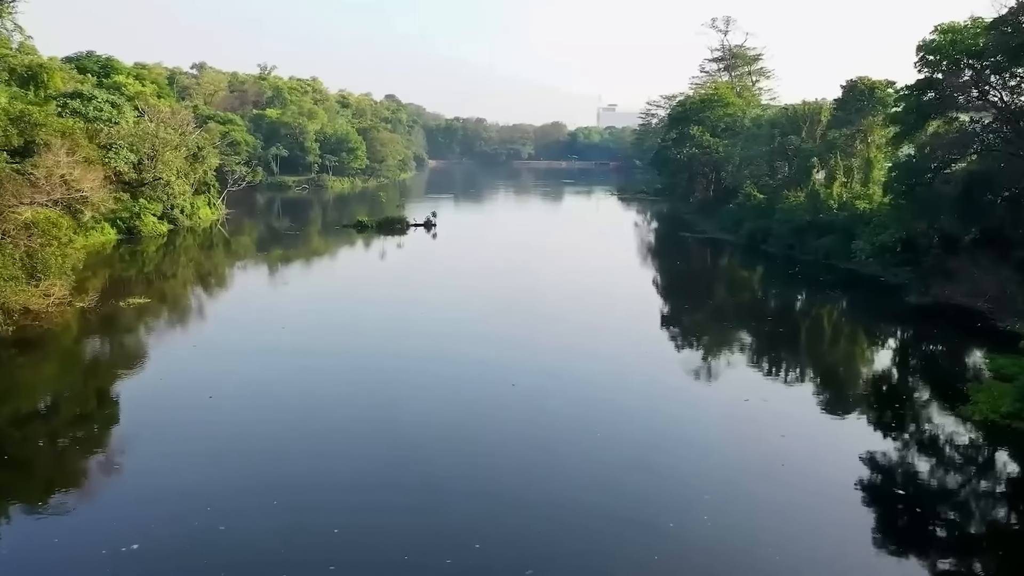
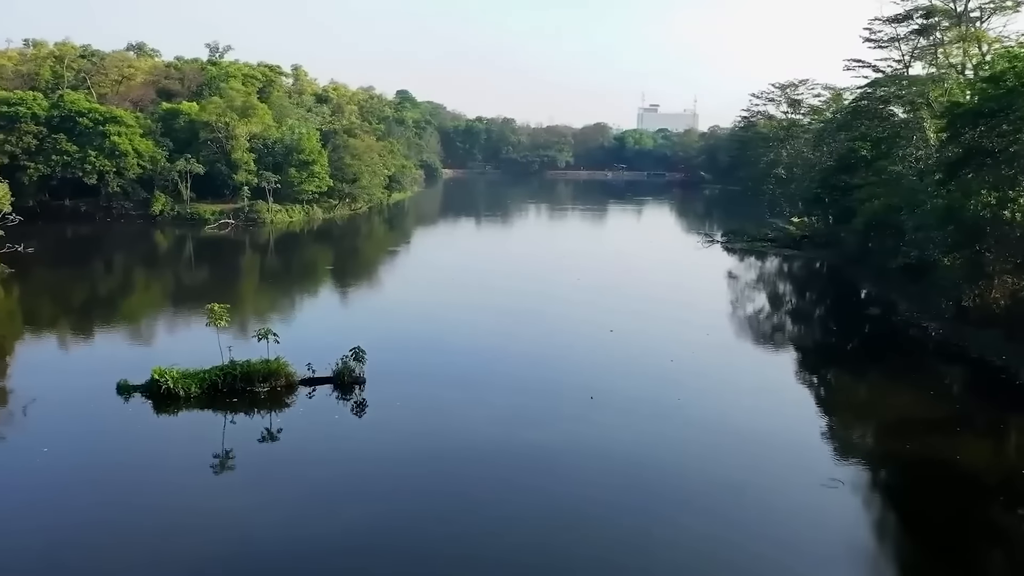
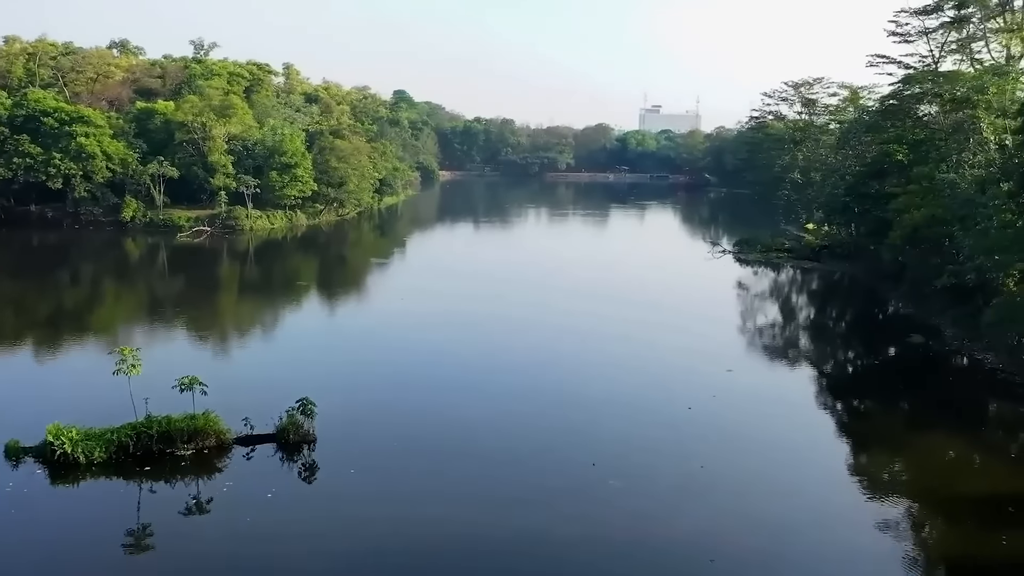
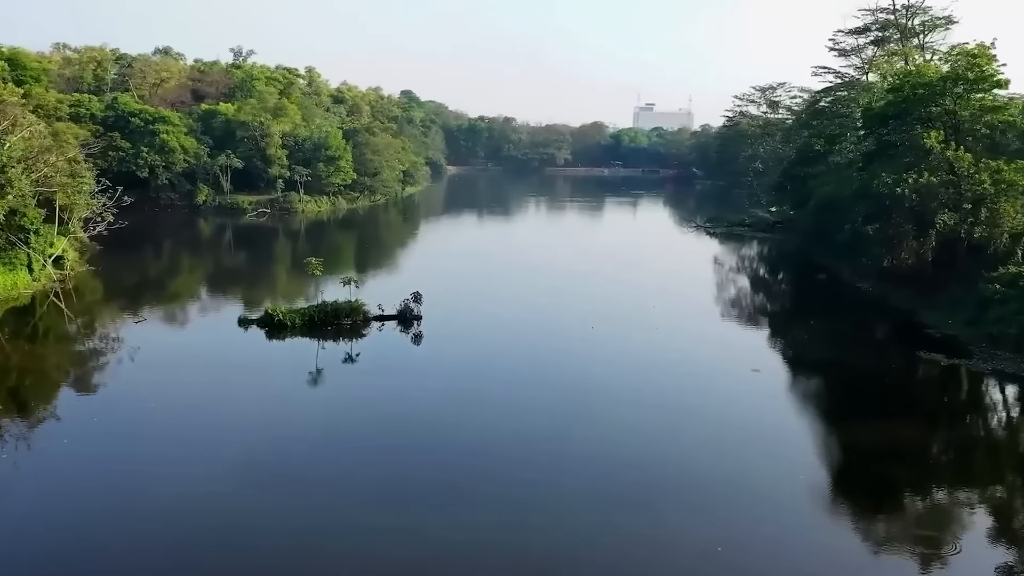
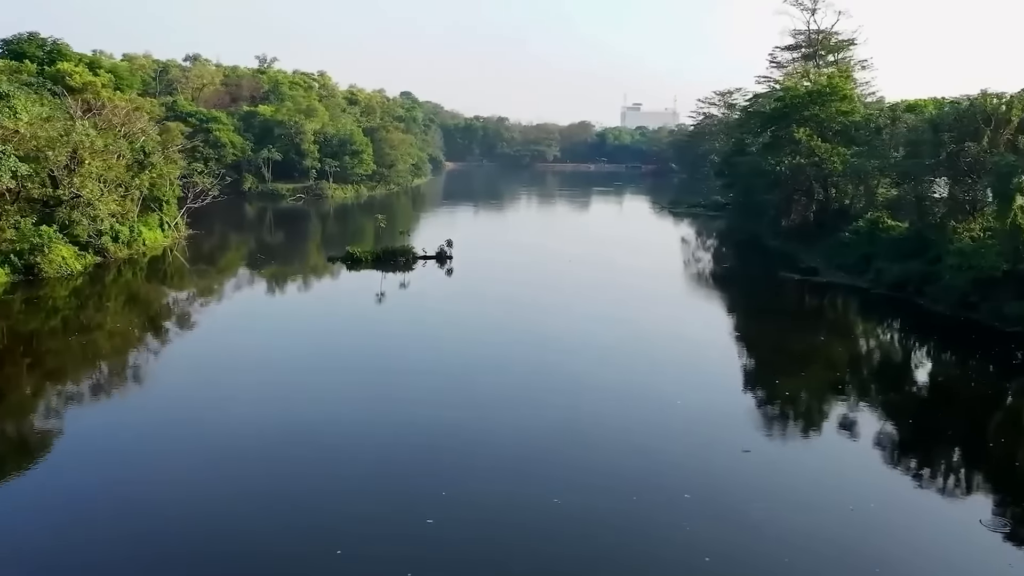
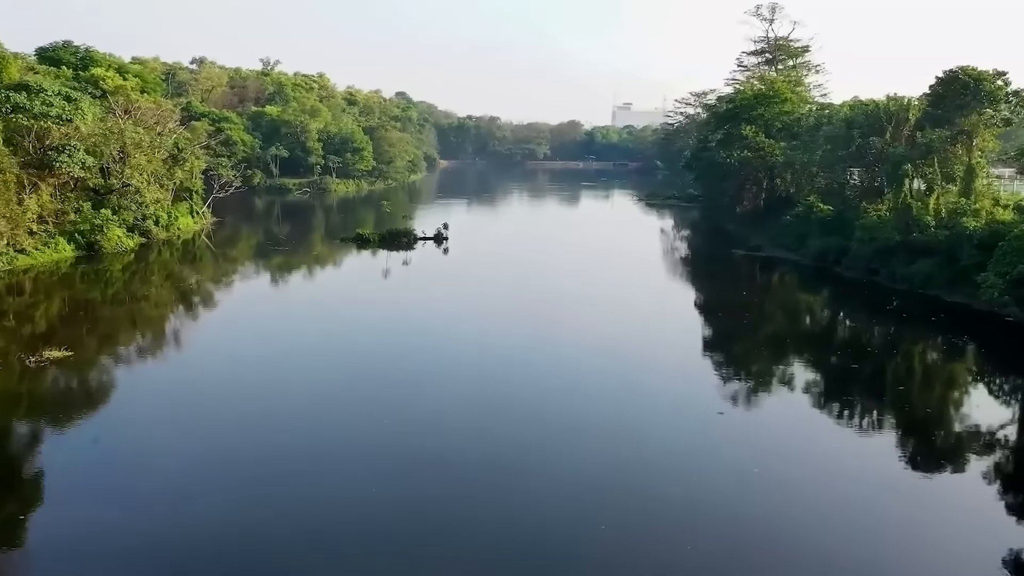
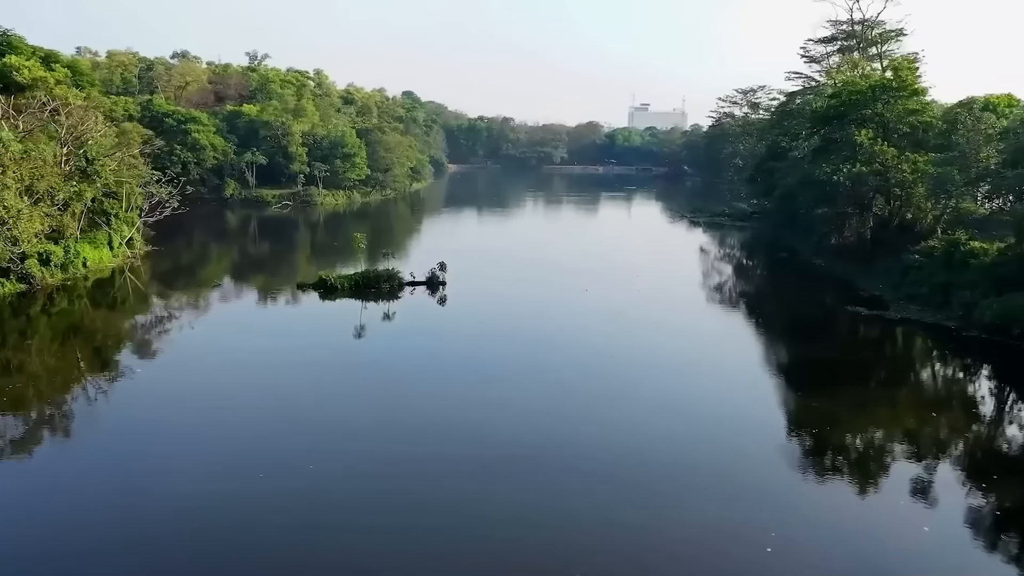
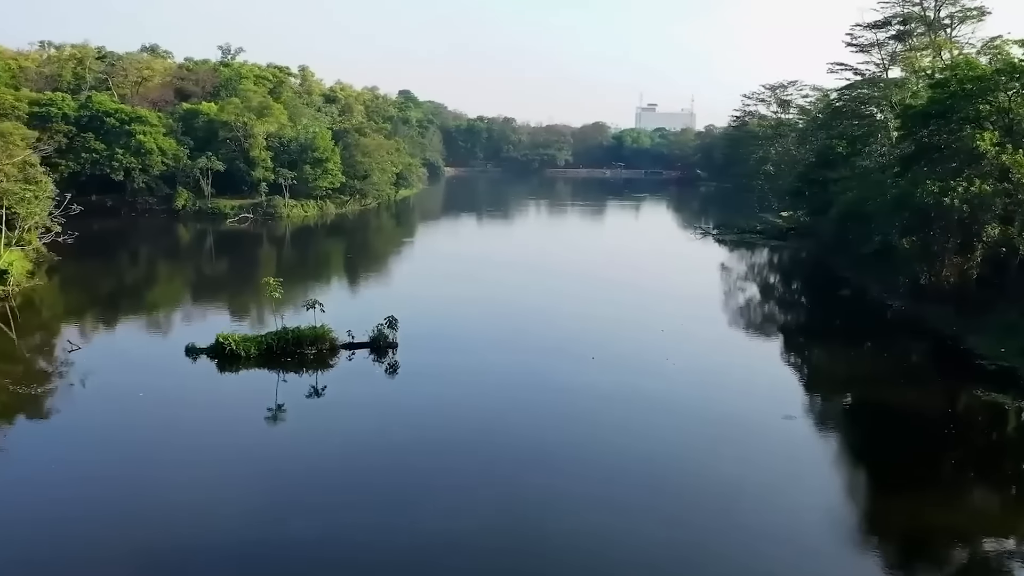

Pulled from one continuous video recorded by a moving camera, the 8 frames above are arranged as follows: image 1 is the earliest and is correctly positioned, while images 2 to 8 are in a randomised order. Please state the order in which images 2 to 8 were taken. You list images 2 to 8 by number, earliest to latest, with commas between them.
6, 5, 7, 4, 8, 2, 3
